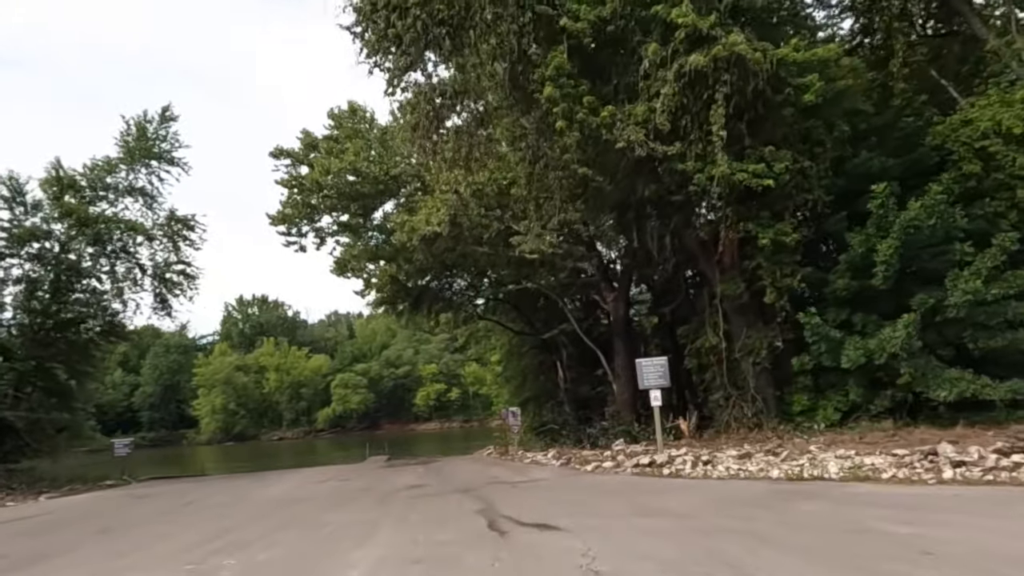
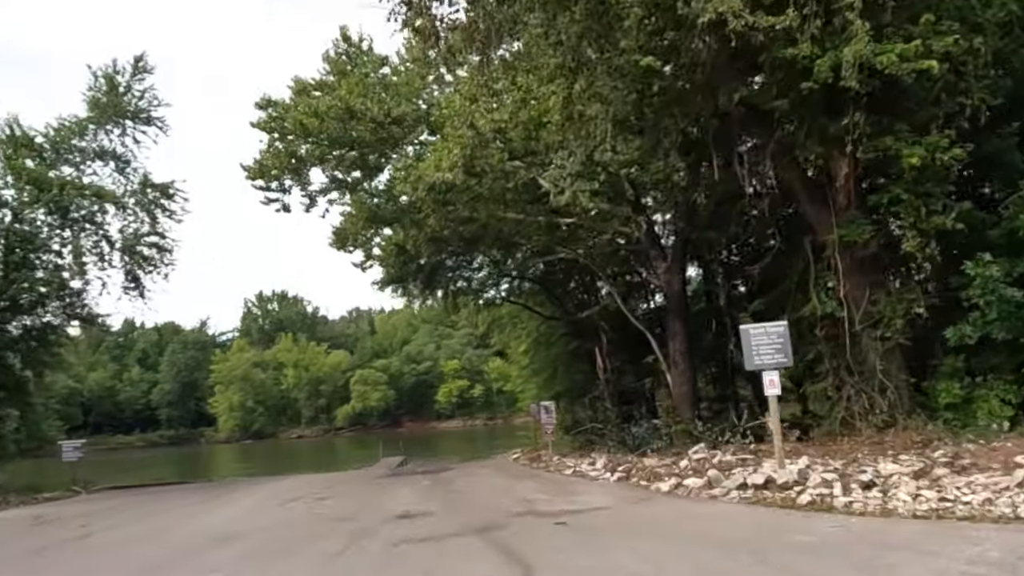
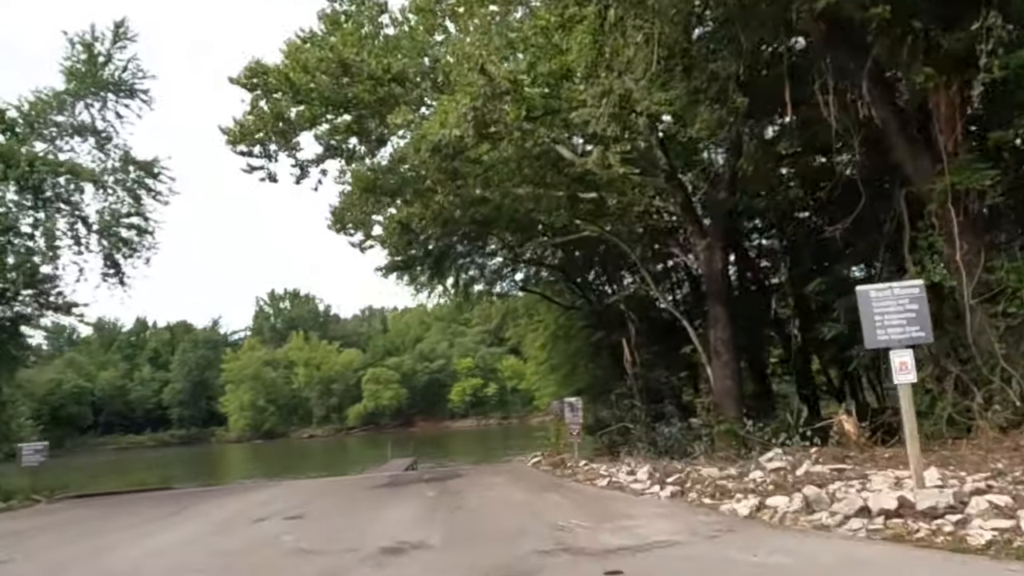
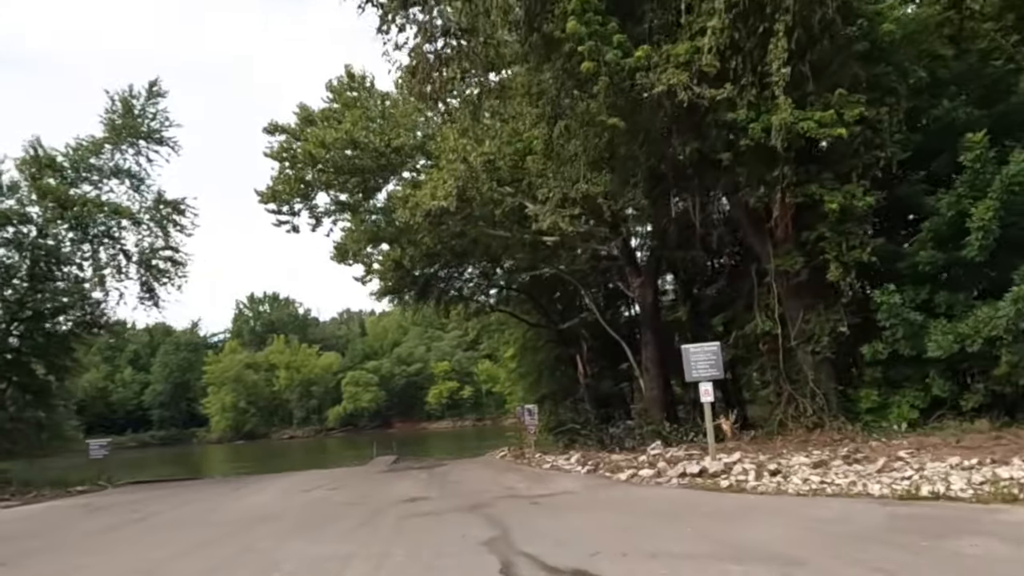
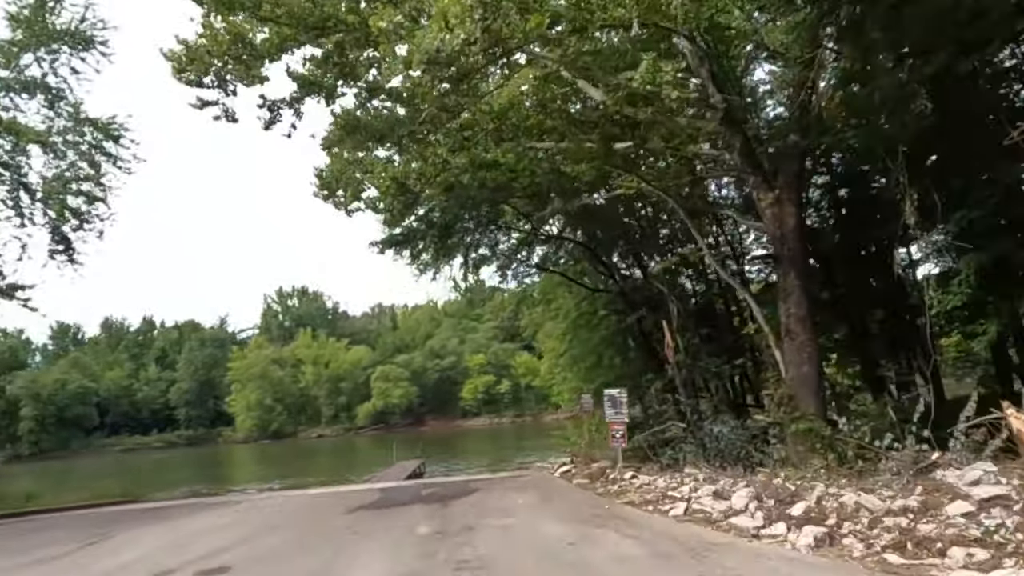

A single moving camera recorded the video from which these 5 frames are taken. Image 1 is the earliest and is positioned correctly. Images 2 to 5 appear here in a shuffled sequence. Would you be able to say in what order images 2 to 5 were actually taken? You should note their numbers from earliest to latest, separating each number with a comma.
4, 2, 3, 5
